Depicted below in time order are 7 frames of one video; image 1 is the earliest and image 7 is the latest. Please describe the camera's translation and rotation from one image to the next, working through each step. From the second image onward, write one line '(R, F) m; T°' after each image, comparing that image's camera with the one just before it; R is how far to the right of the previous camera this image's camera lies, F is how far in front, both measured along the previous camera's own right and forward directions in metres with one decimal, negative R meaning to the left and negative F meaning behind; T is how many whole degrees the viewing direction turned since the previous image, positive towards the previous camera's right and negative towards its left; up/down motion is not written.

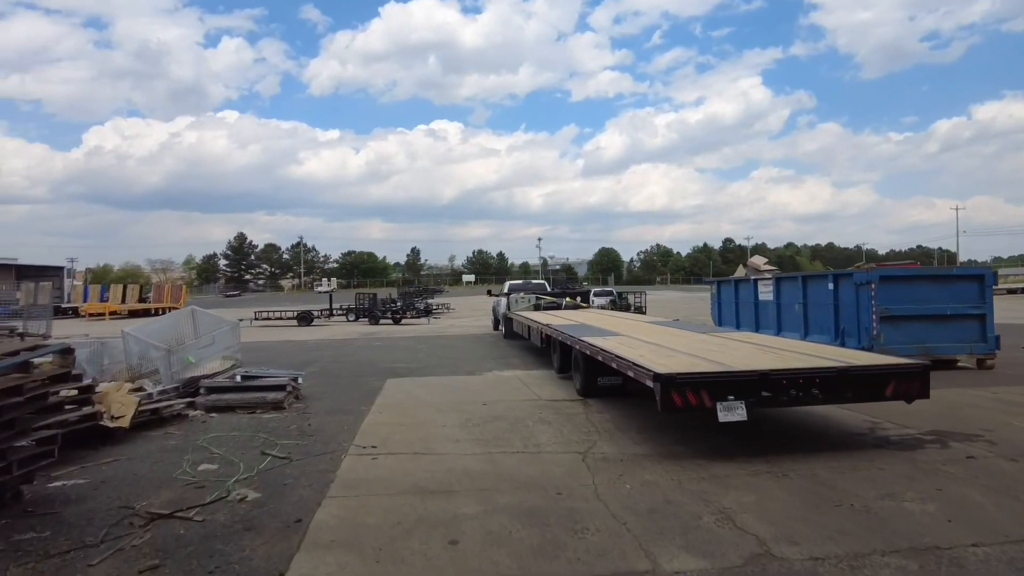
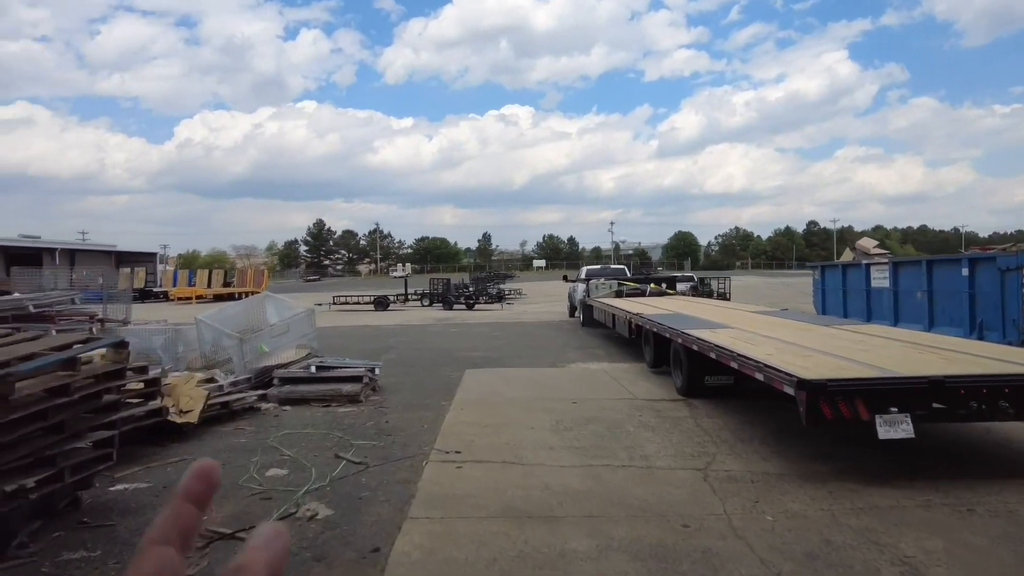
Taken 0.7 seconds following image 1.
(-0.3, +0.9) m; -6°
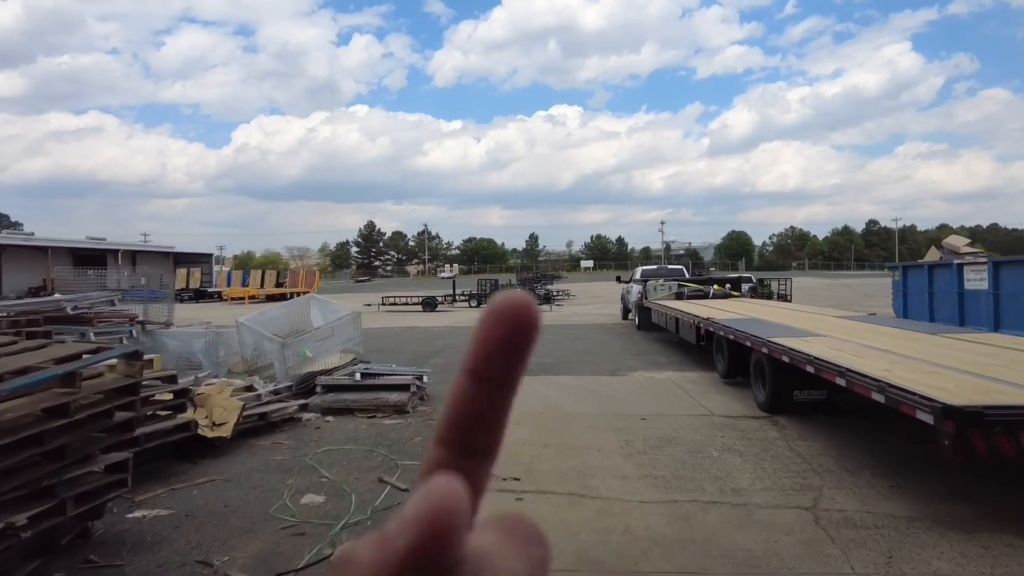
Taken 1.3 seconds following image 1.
(-0.2, +0.8) m; -4°
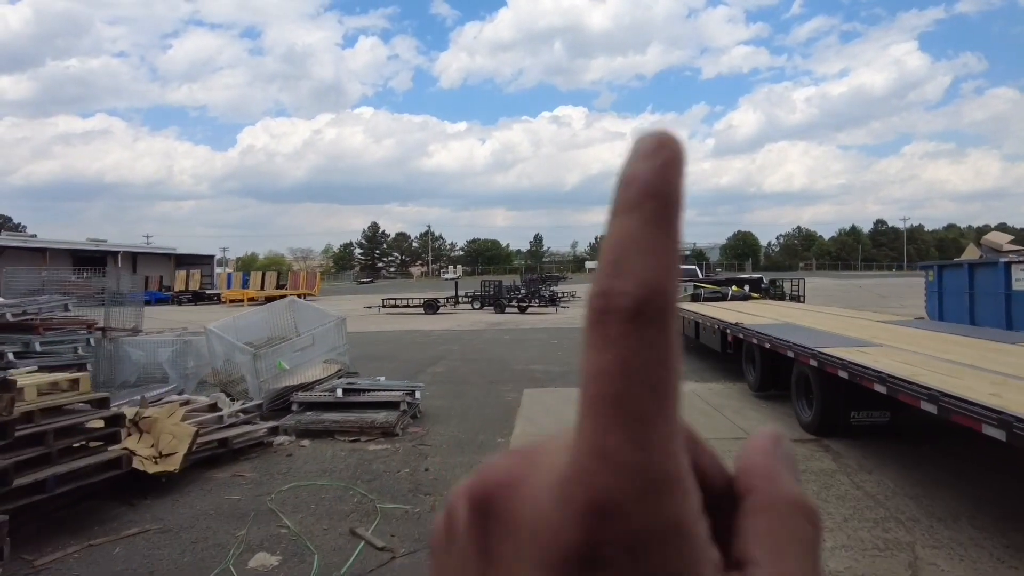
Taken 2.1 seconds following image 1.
(0.0, +1.1) m; 0°
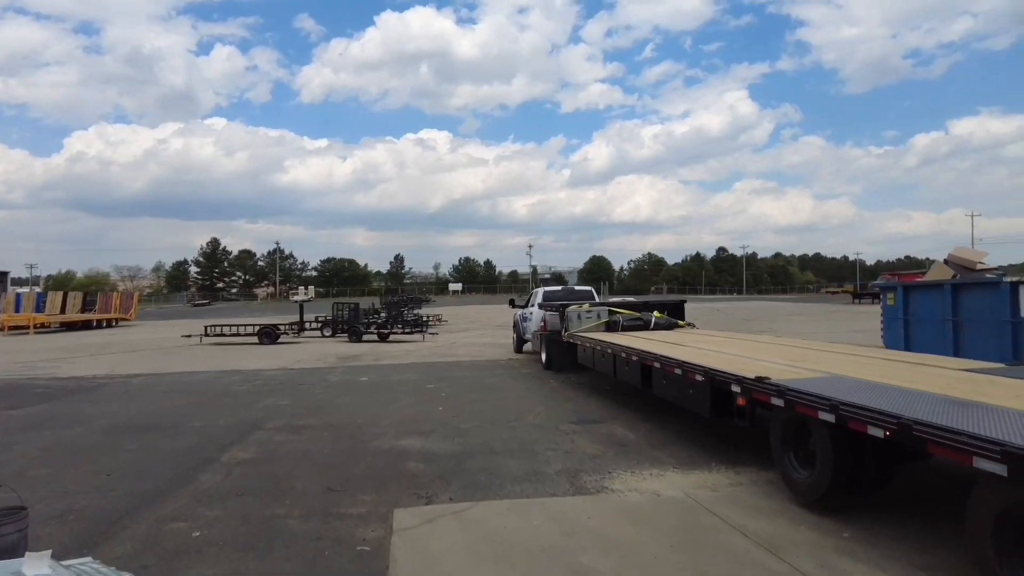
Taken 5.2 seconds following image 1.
(0.0, +4.6) m; +12°
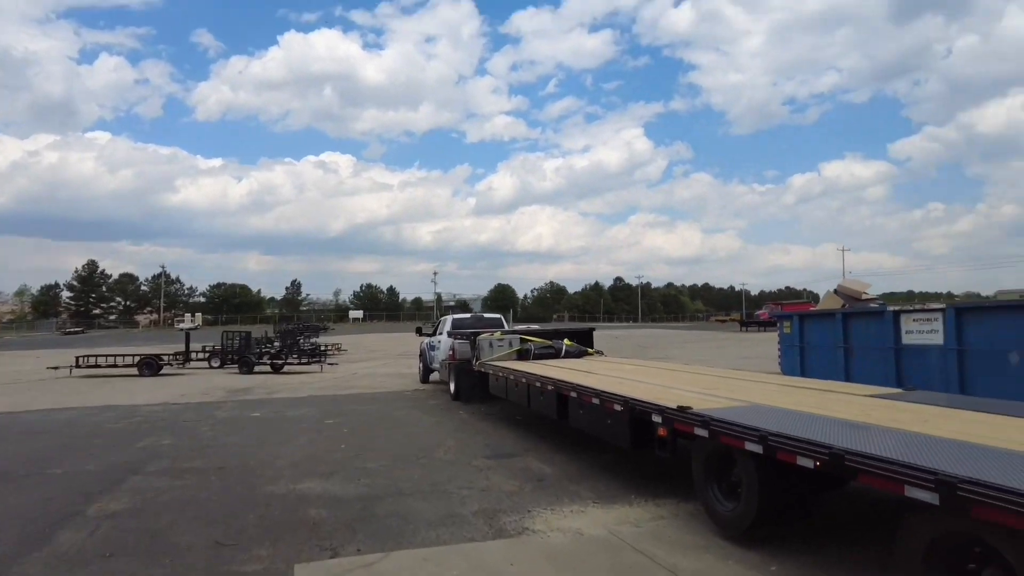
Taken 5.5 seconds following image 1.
(-0.1, +0.3) m; +8°
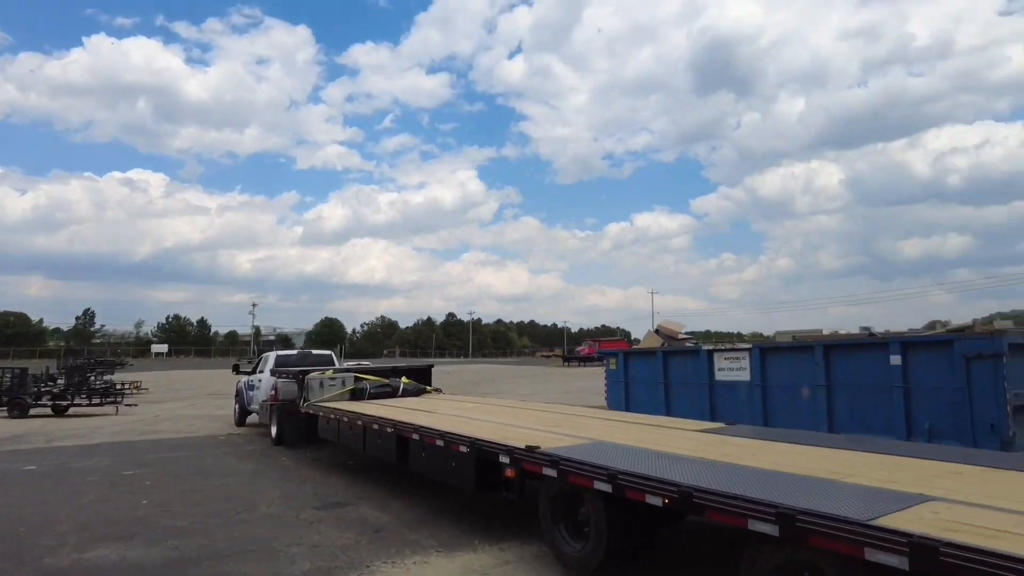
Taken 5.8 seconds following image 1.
(-0.1, +0.2) m; +14°
